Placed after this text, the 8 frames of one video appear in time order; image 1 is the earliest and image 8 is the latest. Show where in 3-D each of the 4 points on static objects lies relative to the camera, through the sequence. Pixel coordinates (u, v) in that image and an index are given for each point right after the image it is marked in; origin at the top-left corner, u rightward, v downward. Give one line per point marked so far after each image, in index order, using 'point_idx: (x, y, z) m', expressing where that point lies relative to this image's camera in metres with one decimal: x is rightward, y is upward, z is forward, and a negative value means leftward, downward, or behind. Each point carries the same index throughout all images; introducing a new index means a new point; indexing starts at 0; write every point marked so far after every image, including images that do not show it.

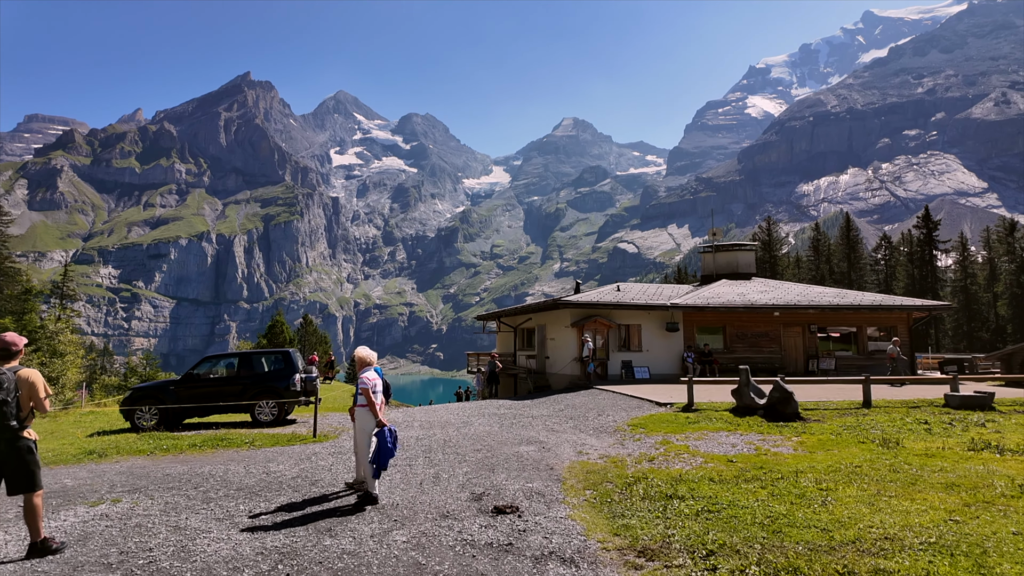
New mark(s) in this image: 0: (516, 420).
0: (+0.1, -4.0, +16.4) m
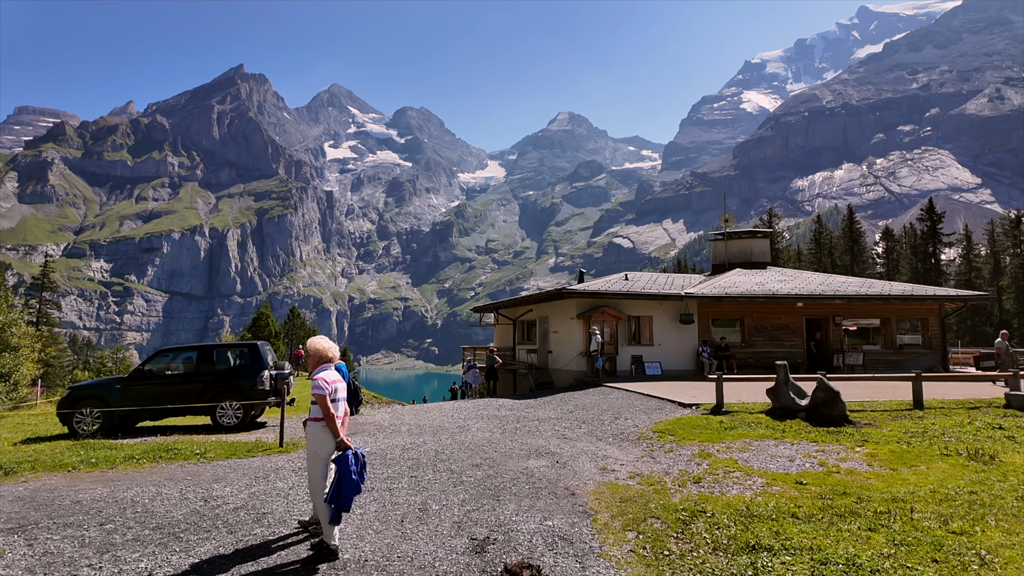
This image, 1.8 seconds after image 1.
0: (+0.2, -3.5, +14.1) m
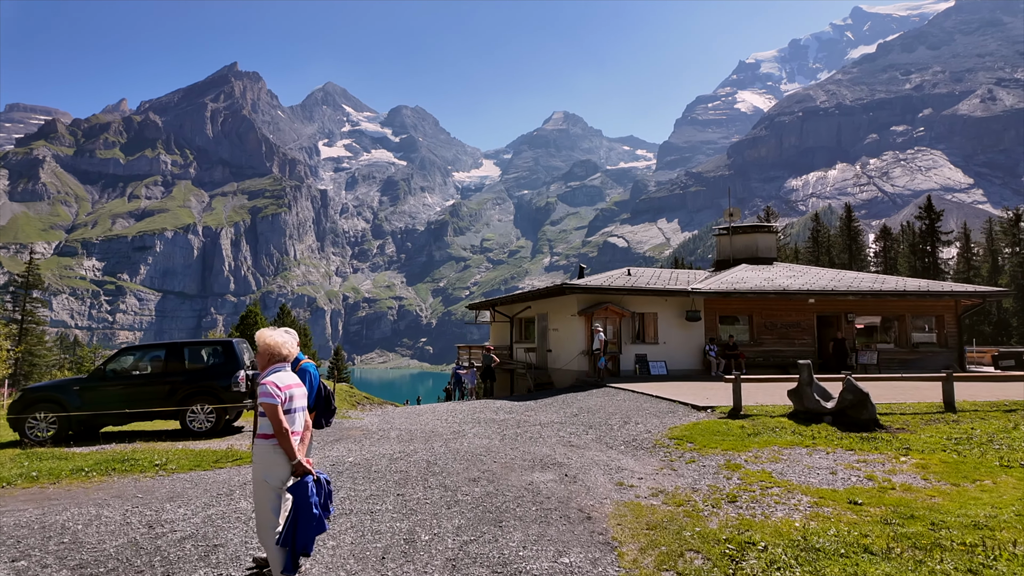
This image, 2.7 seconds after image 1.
0: (+0.2, -3.3, +12.9) m
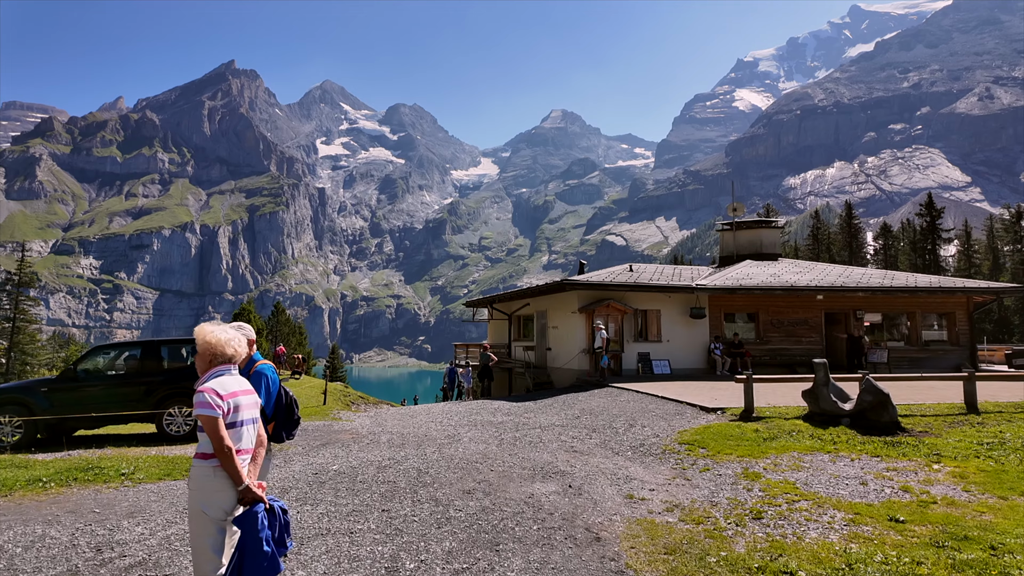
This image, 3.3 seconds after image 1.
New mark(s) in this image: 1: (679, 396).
0: (+0.2, -3.2, +12.1) m
1: (+4.8, -3.1, +15.6) m
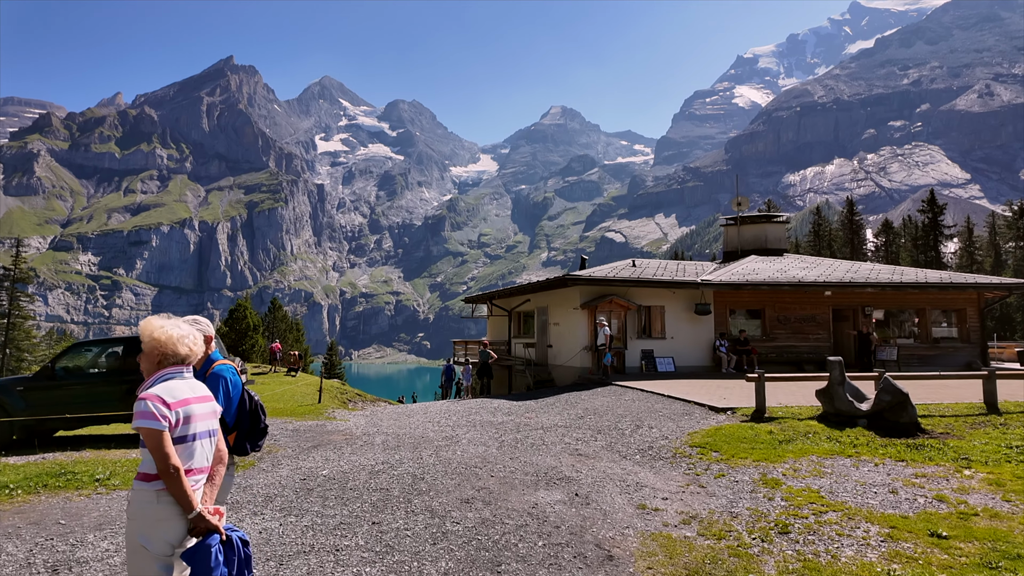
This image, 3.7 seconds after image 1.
0: (+0.2, -3.1, +11.5) m
1: (+4.8, -3.0, +15.0) m
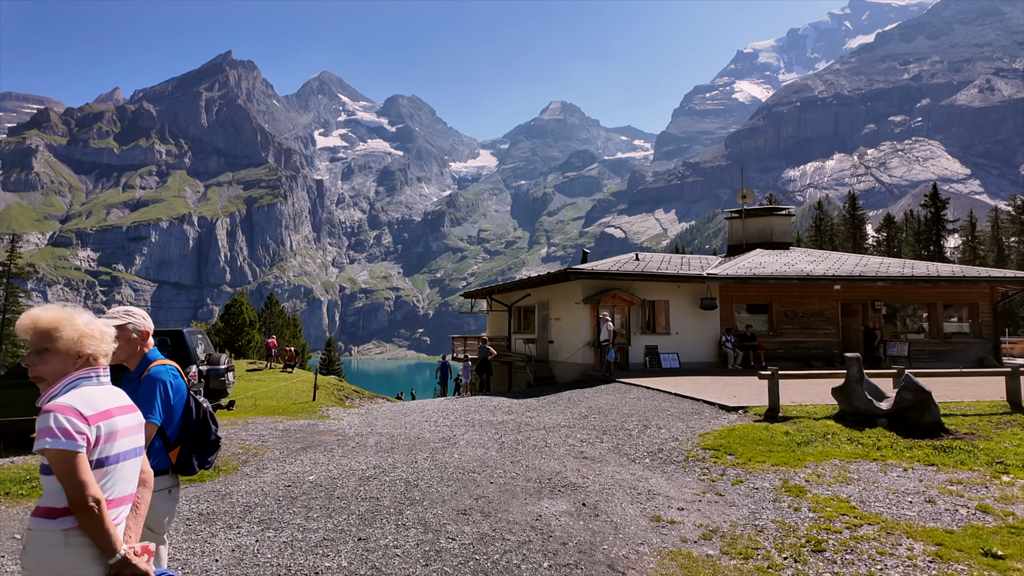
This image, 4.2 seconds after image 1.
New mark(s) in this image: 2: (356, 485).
0: (+0.2, -3.0, +10.8) m
1: (+4.8, -2.8, +14.4) m
2: (-2.3, -2.9, +7.9) m
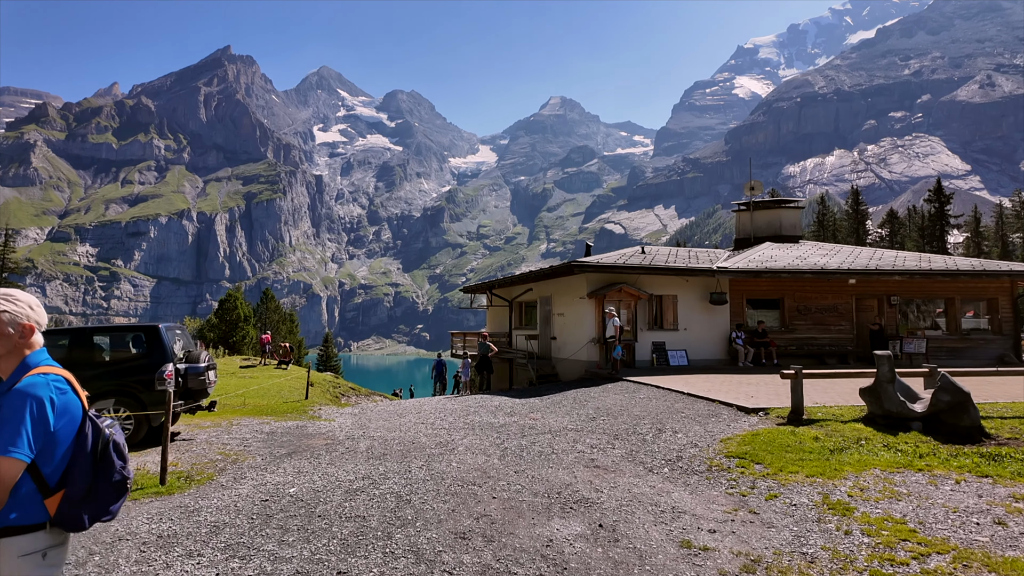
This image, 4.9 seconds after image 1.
0: (+0.2, -2.8, +10.0) m
1: (+4.9, -2.6, +13.5) m
2: (-2.2, -2.7, +7.0) m
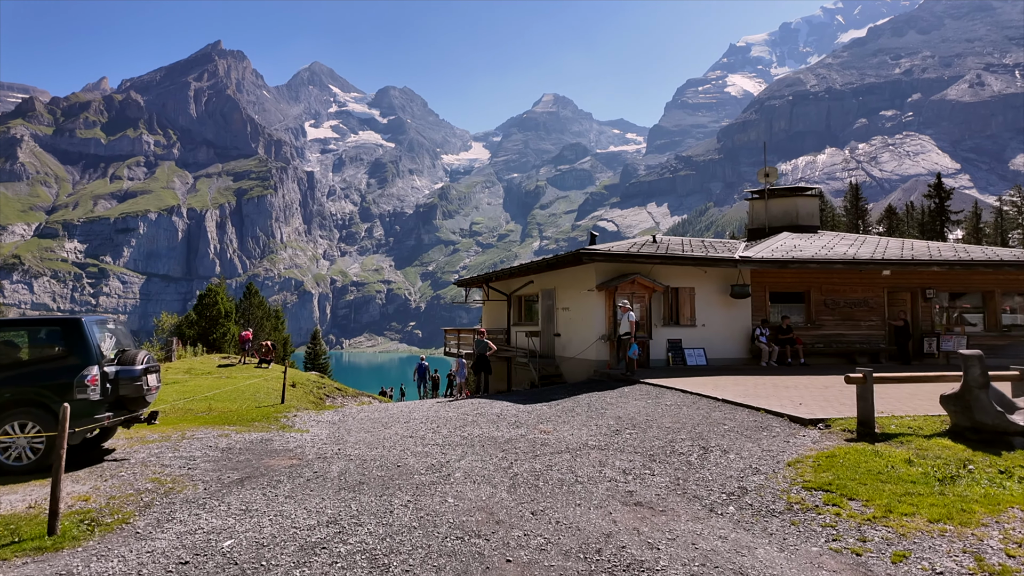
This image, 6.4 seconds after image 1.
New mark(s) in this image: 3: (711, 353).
0: (+0.4, -2.6, +7.9) m
1: (+5.0, -2.4, +11.5) m
2: (-2.0, -2.5, +5.0) m
3: (+7.0, -2.3, +19.0) m
